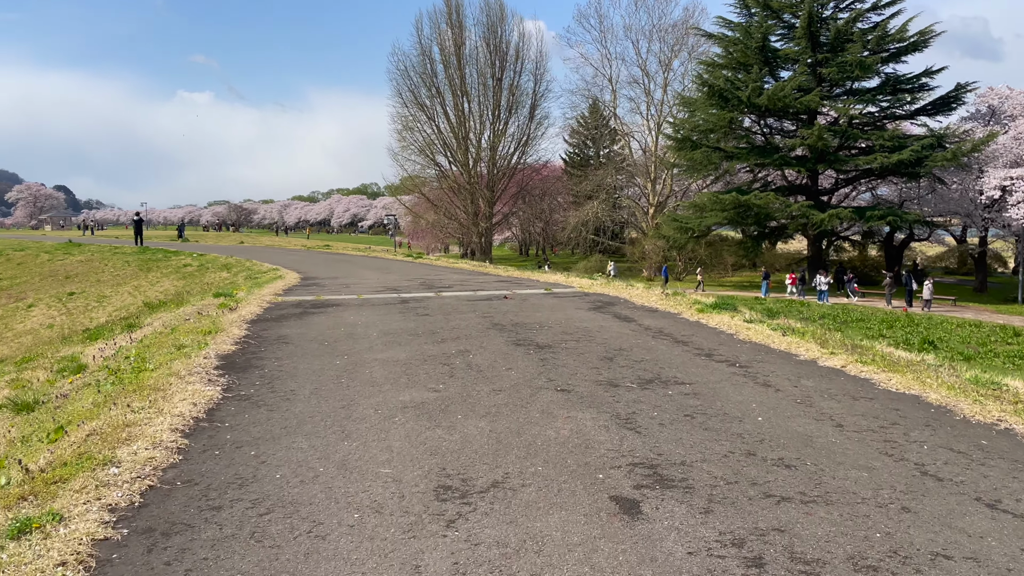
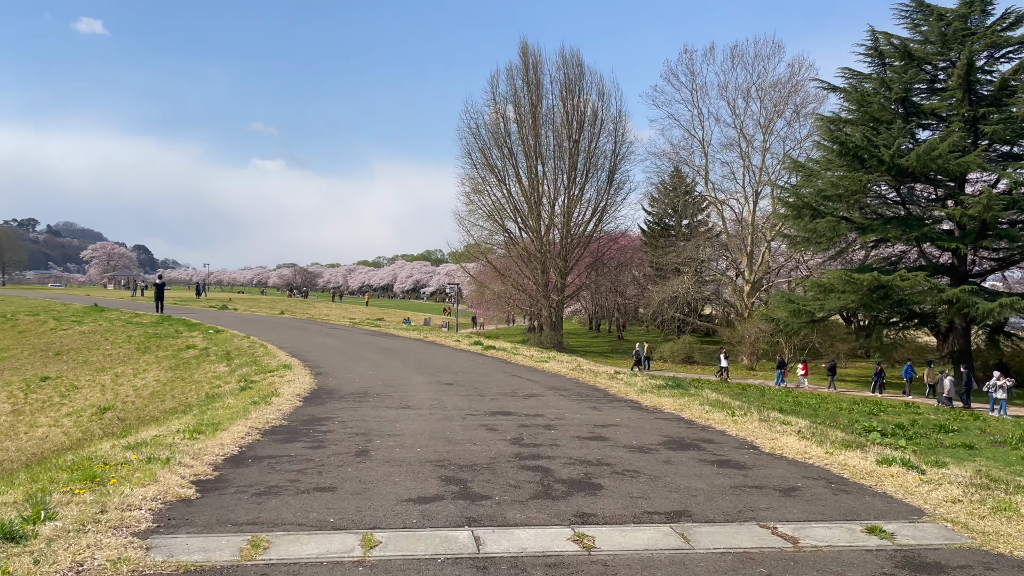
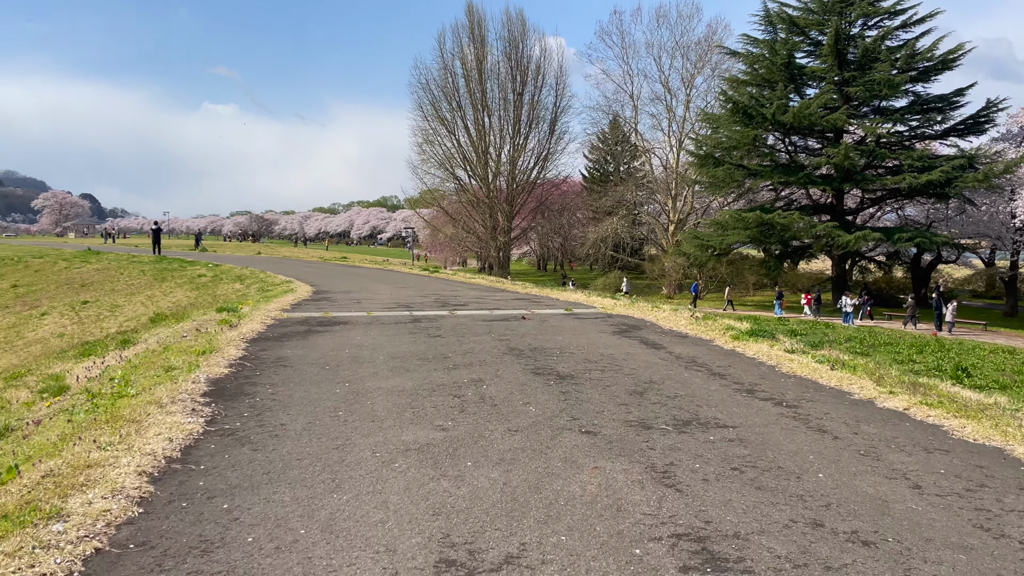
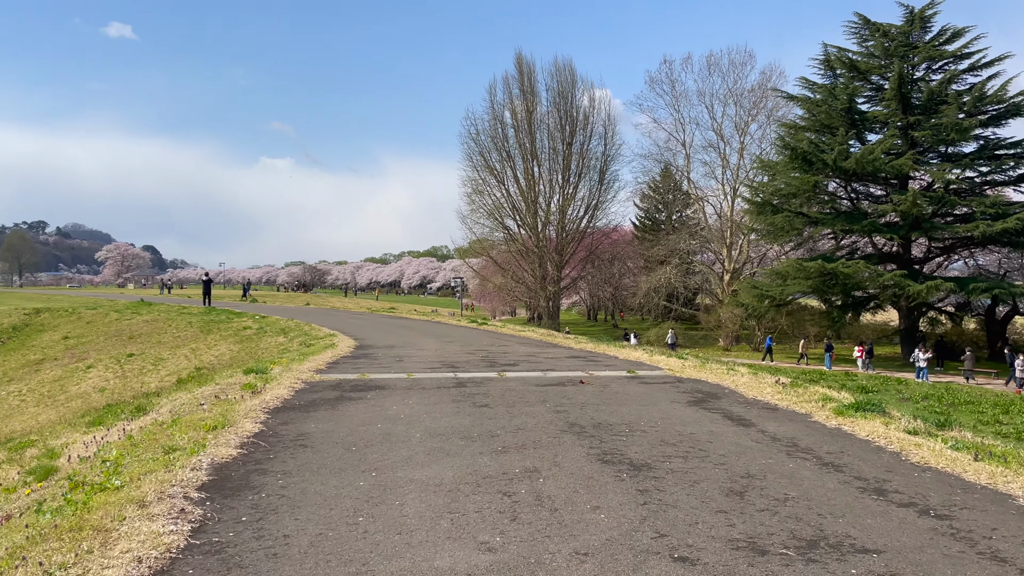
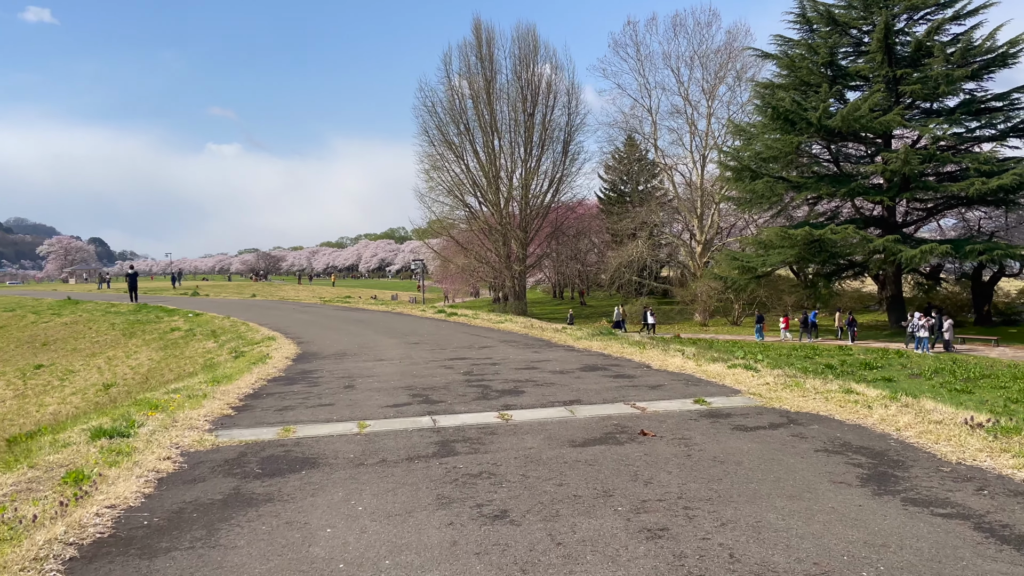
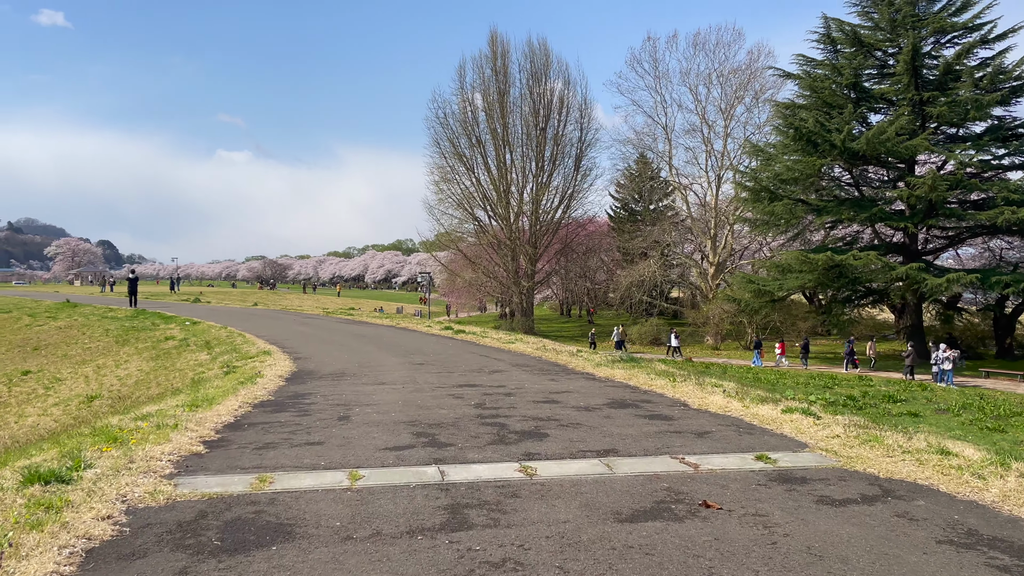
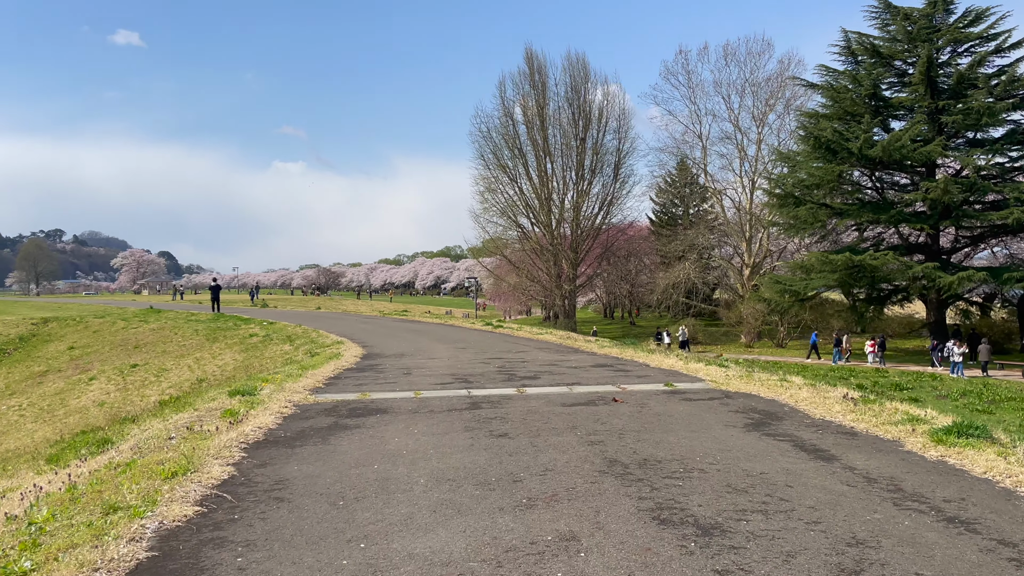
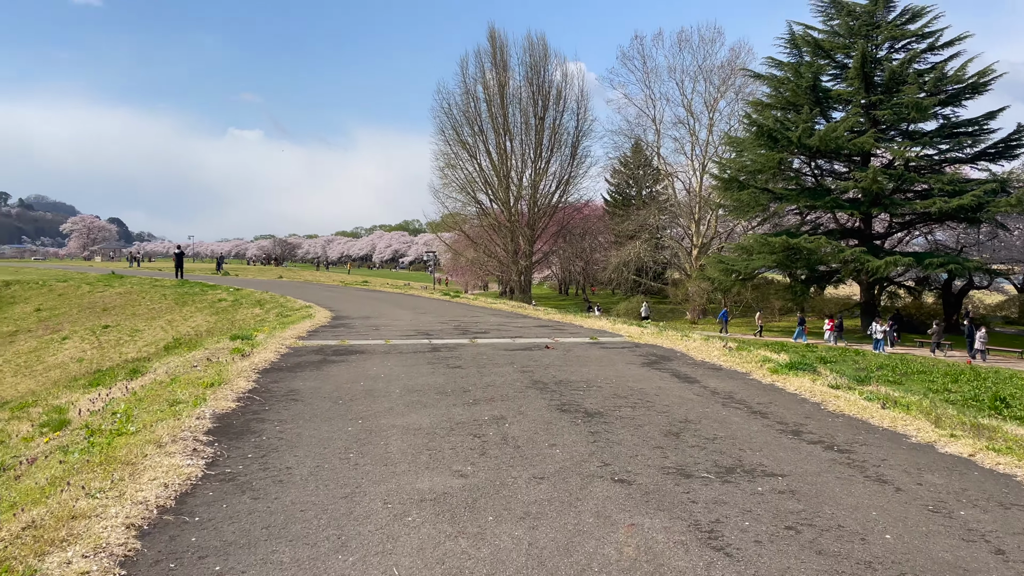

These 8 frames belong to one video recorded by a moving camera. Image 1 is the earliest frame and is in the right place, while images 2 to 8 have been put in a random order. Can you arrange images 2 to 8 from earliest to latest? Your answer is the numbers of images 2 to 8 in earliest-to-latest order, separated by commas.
3, 8, 4, 7, 5, 6, 2
